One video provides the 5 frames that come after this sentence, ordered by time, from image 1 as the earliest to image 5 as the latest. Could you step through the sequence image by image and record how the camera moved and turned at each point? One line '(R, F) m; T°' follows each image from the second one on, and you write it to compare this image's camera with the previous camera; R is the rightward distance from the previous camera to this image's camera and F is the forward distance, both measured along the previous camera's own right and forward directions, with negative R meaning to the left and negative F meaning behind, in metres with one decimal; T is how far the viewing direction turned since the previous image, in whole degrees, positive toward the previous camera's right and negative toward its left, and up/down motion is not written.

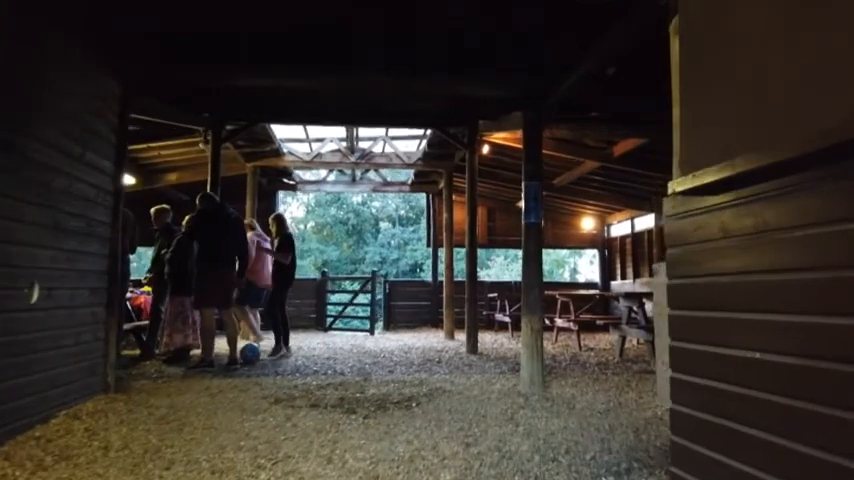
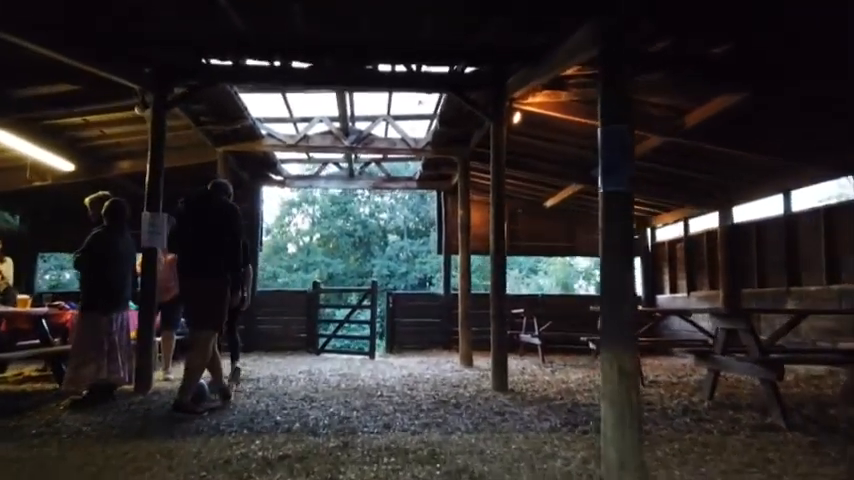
(0.0, +2.0) m; -1°
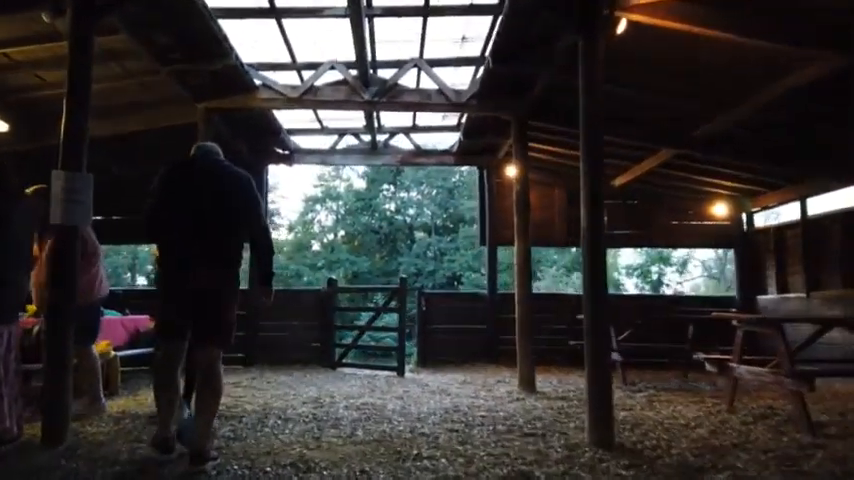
(-0.2, +2.1) m; -2°
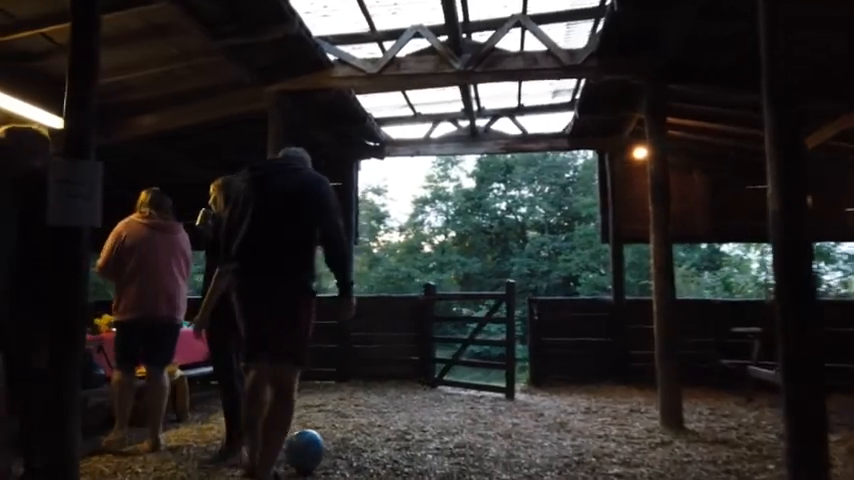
(0.0, +1.2) m; -10°
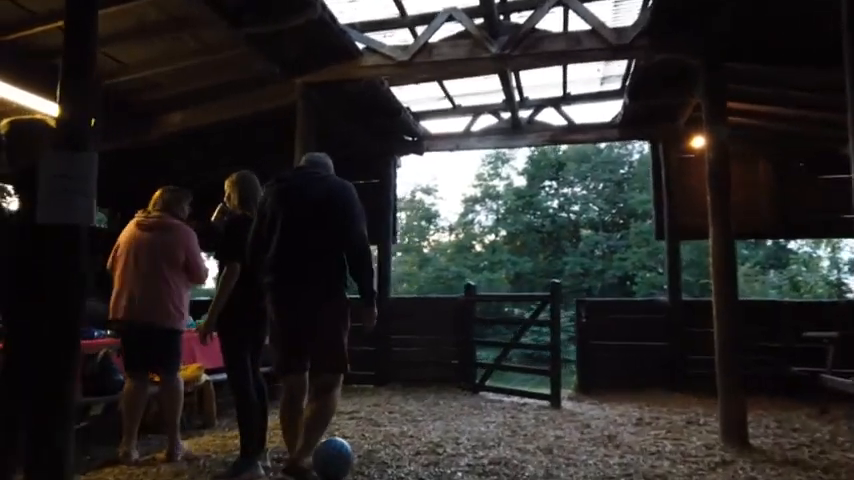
(+0.1, +0.4) m; -5°
